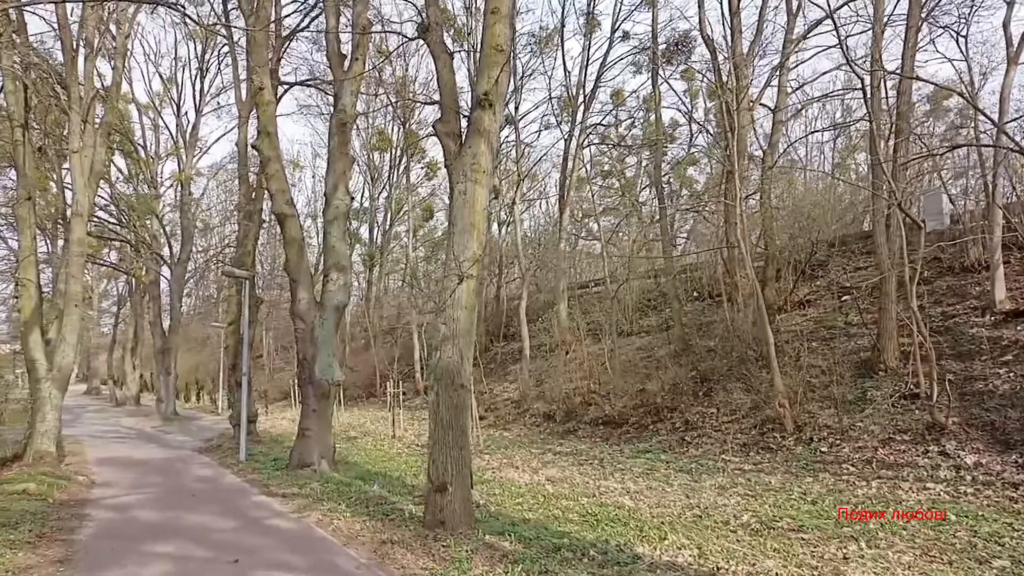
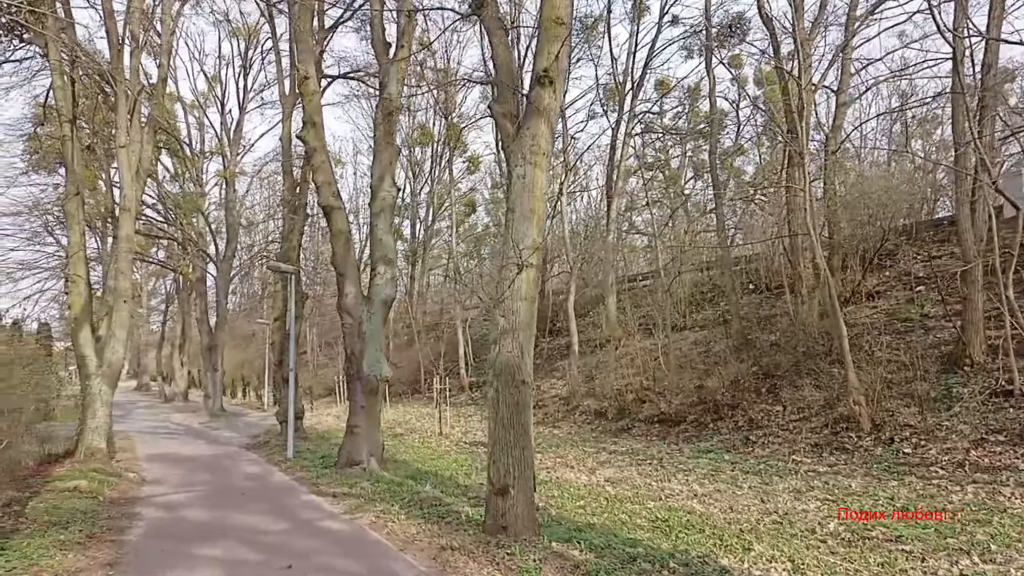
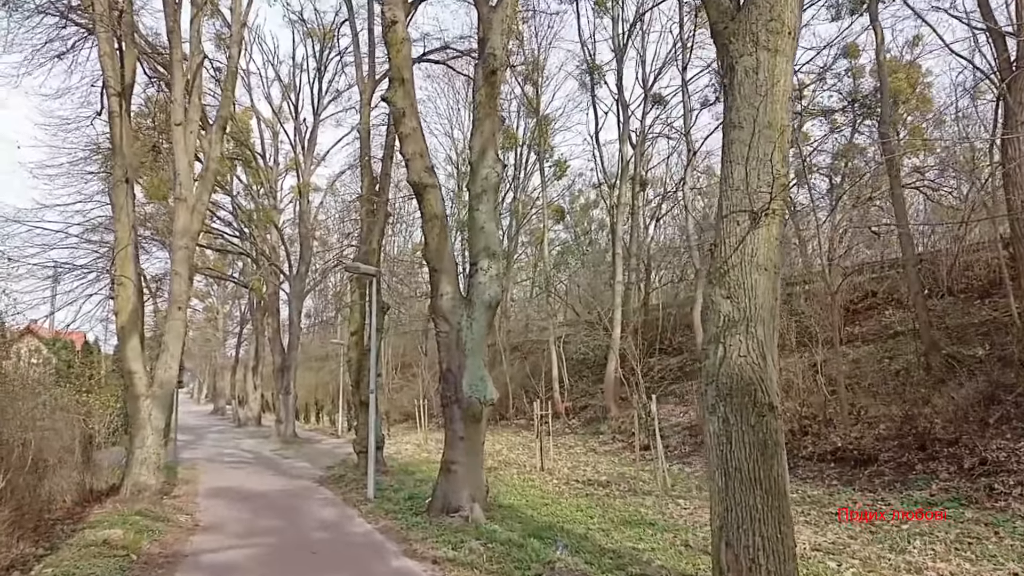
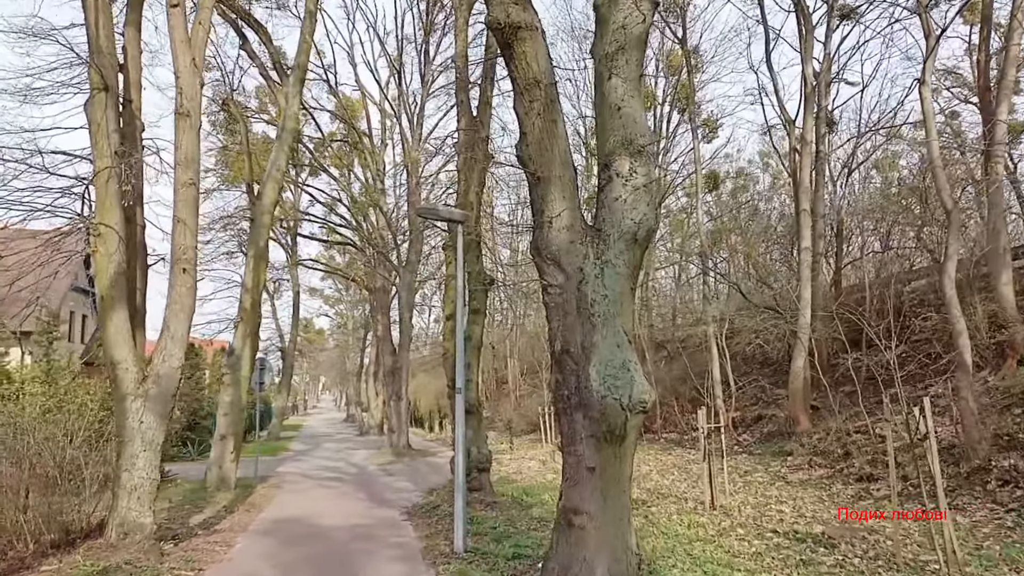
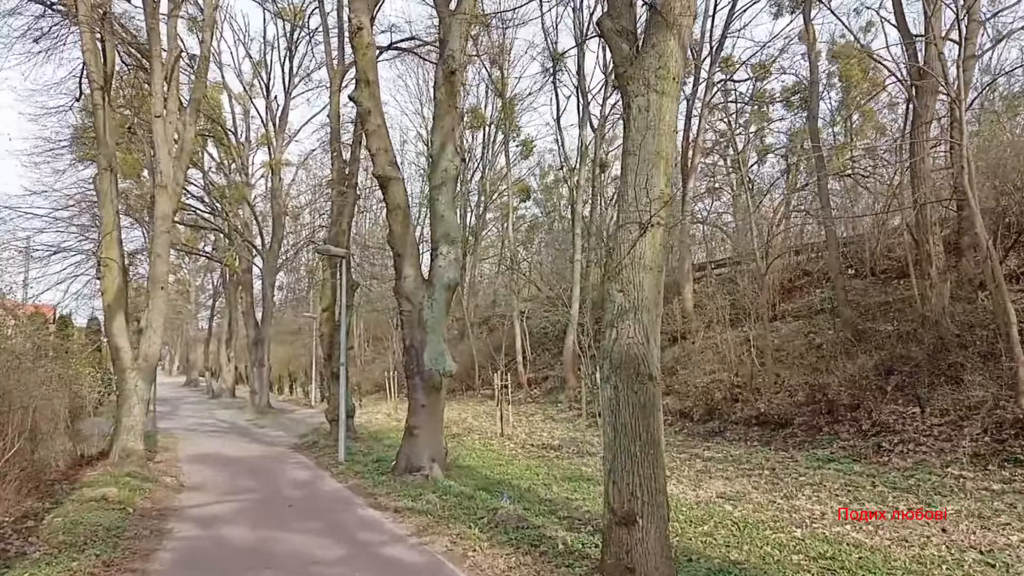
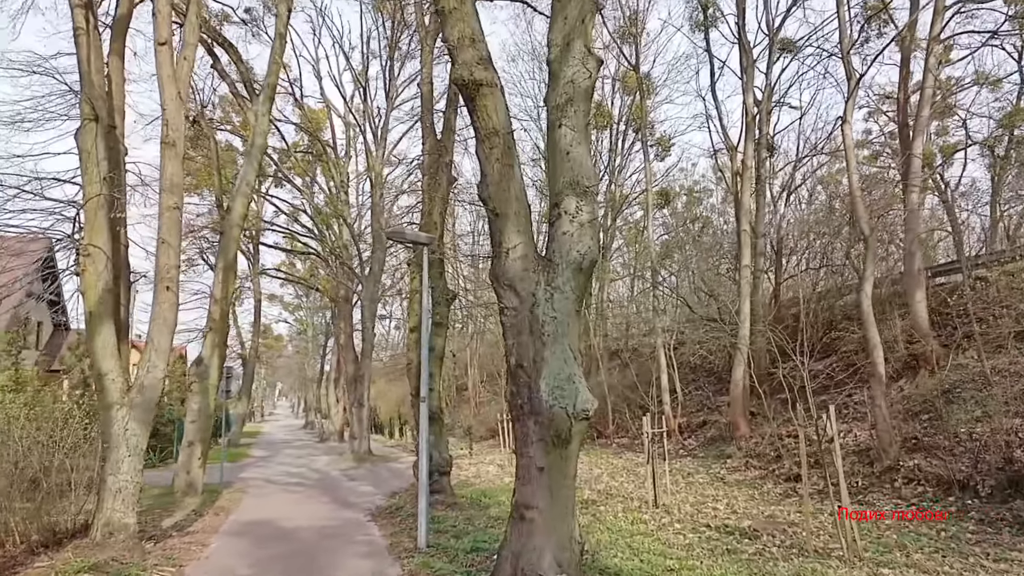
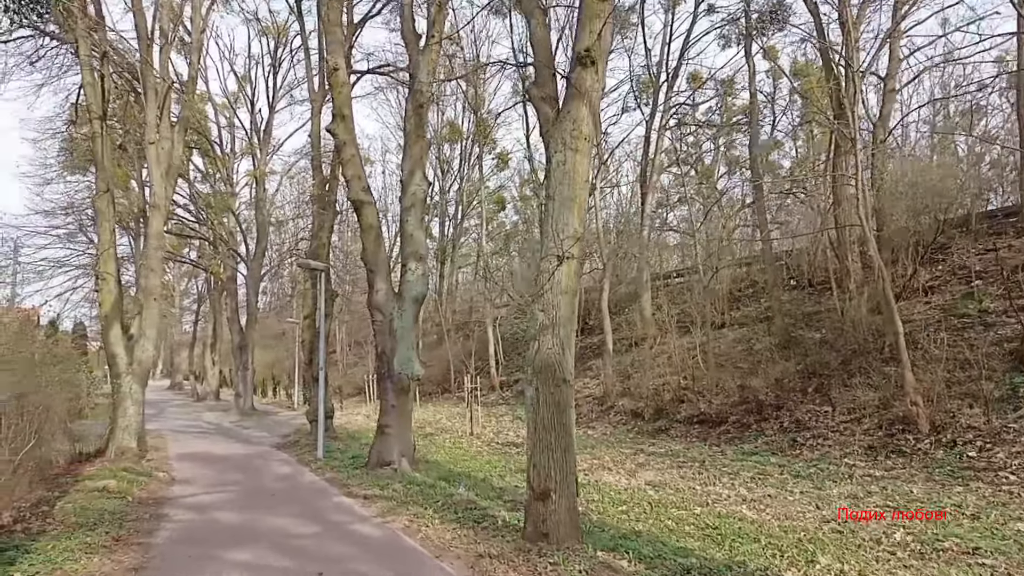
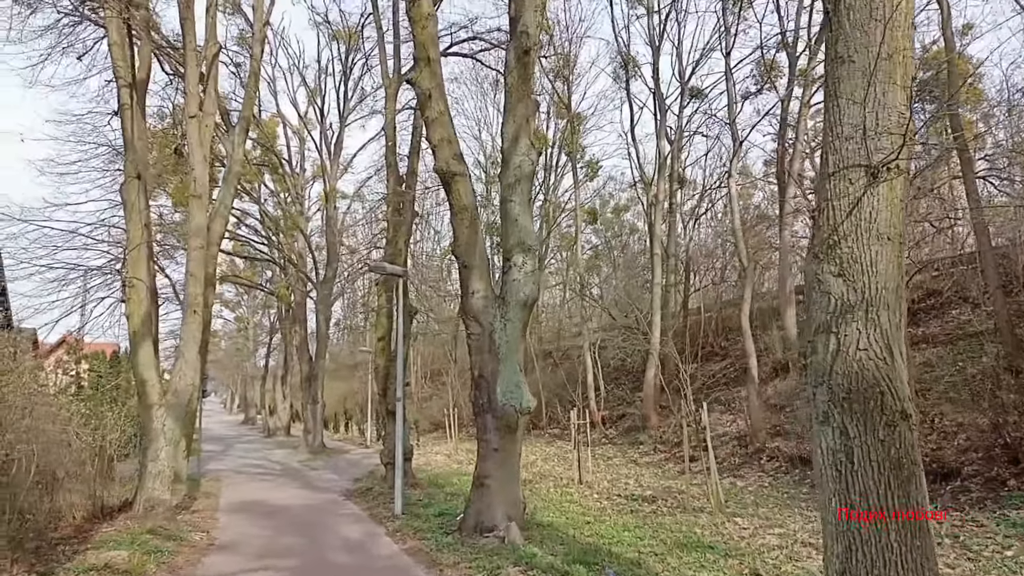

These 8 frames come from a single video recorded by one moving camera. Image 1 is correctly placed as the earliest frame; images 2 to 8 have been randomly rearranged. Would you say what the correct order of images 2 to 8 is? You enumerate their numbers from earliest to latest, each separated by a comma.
2, 7, 5, 3, 8, 6, 4
